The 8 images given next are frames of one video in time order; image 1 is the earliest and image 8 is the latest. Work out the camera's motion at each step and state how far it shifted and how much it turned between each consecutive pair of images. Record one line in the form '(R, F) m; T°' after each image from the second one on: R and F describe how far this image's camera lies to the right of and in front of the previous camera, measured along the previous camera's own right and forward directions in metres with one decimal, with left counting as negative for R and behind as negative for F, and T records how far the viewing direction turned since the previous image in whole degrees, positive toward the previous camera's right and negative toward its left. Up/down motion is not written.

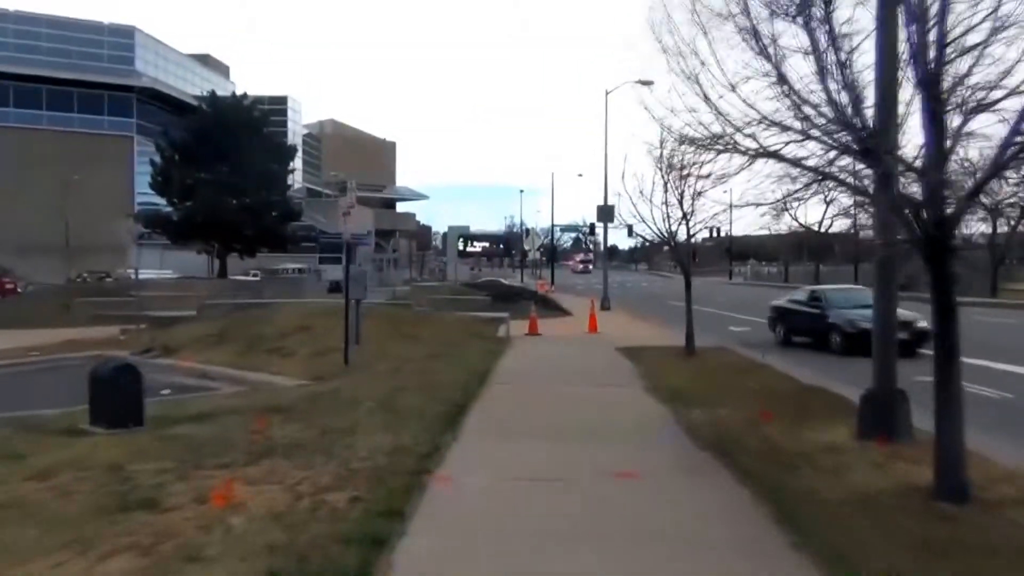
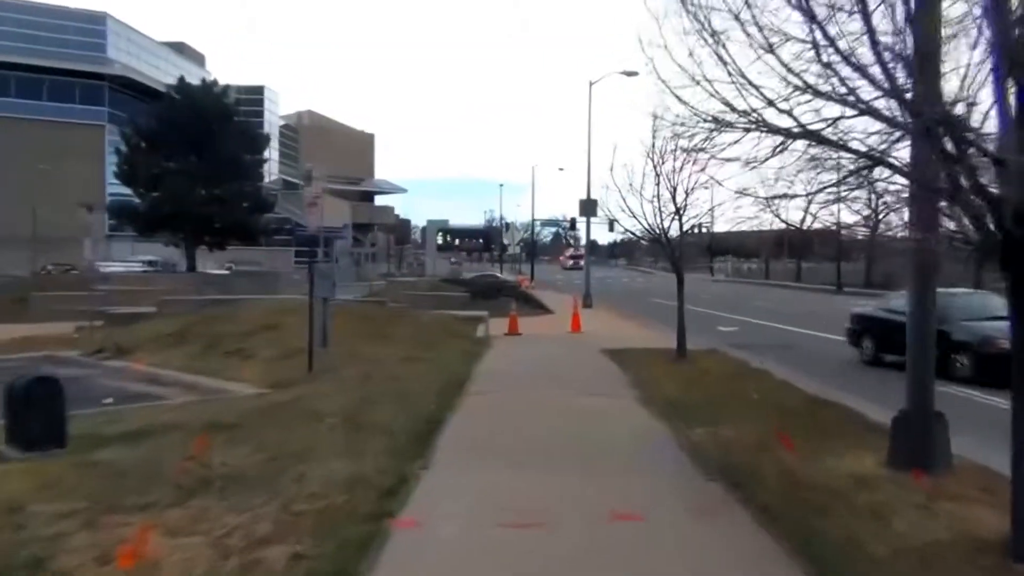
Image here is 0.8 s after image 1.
(0.0, +1.4) m; +1°
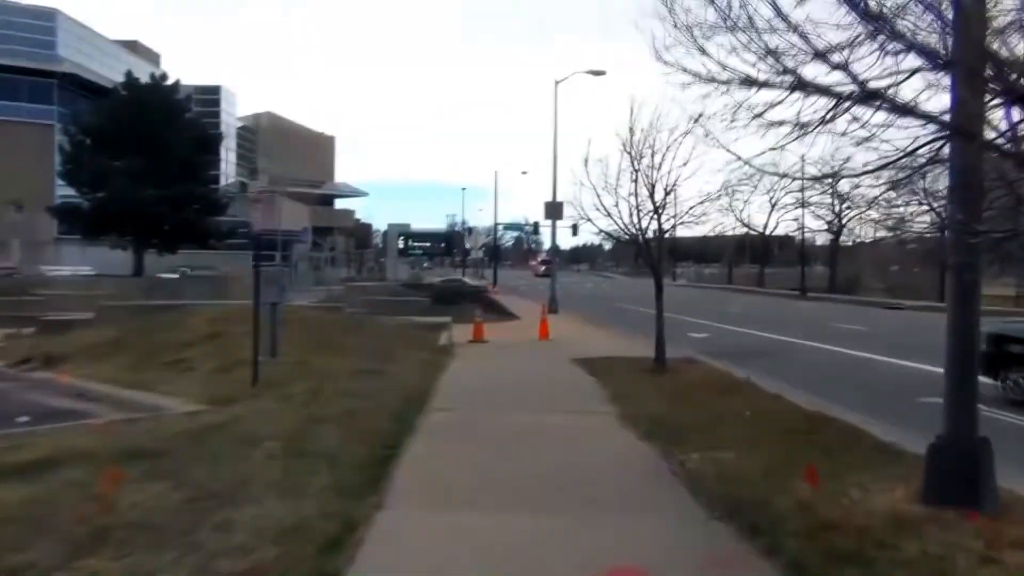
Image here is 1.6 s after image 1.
(-0.1, +1.4) m; +2°
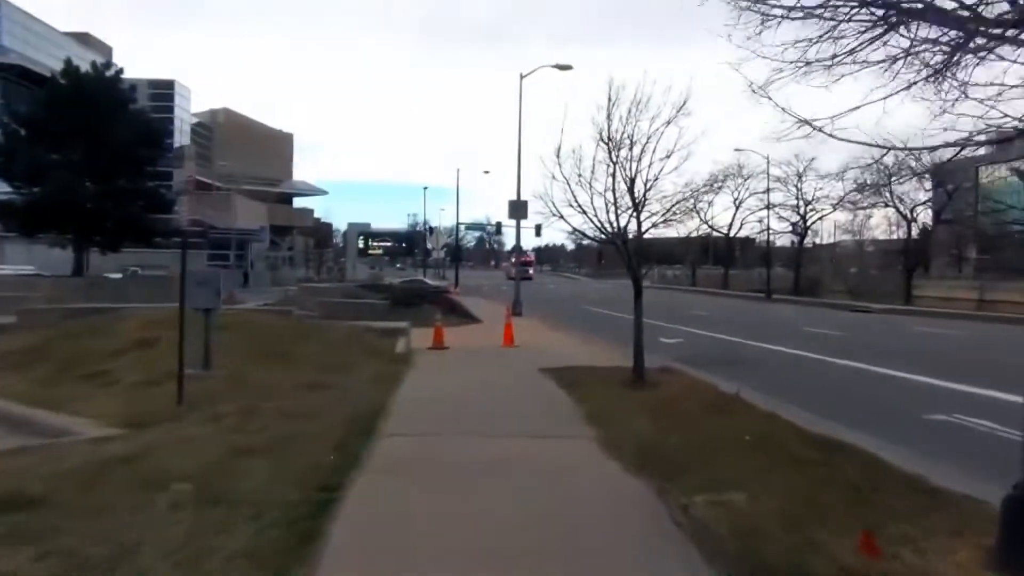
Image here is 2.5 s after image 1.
(0.0, +1.7) m; +2°
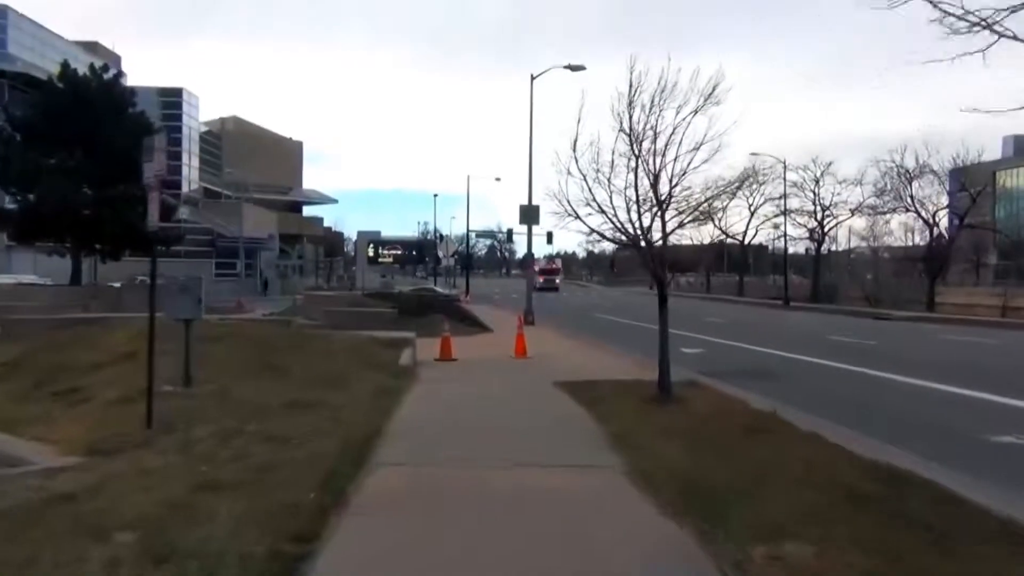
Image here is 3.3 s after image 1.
(0.0, +1.4) m; -1°
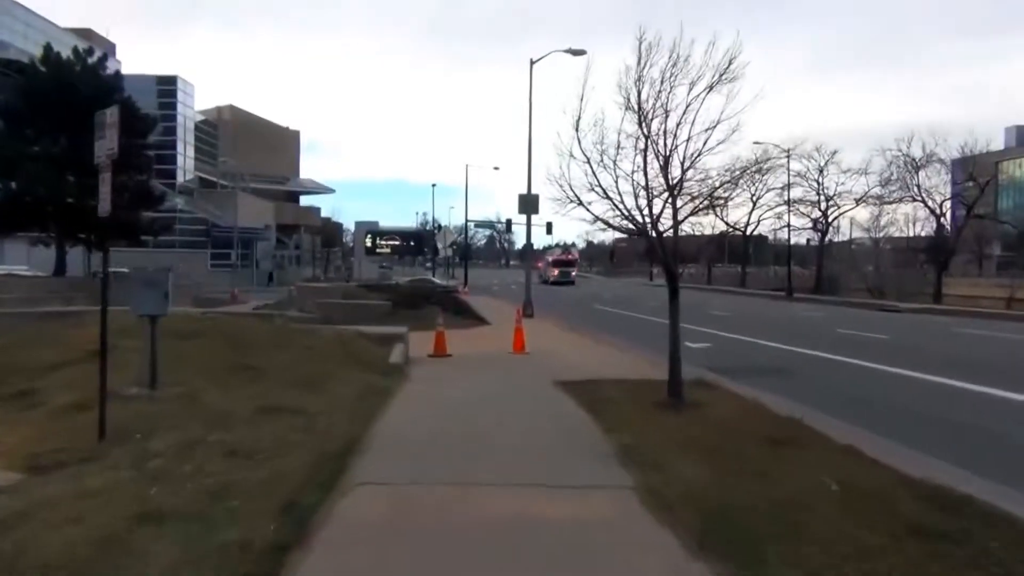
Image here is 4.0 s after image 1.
(0.0, +1.2) m; 0°
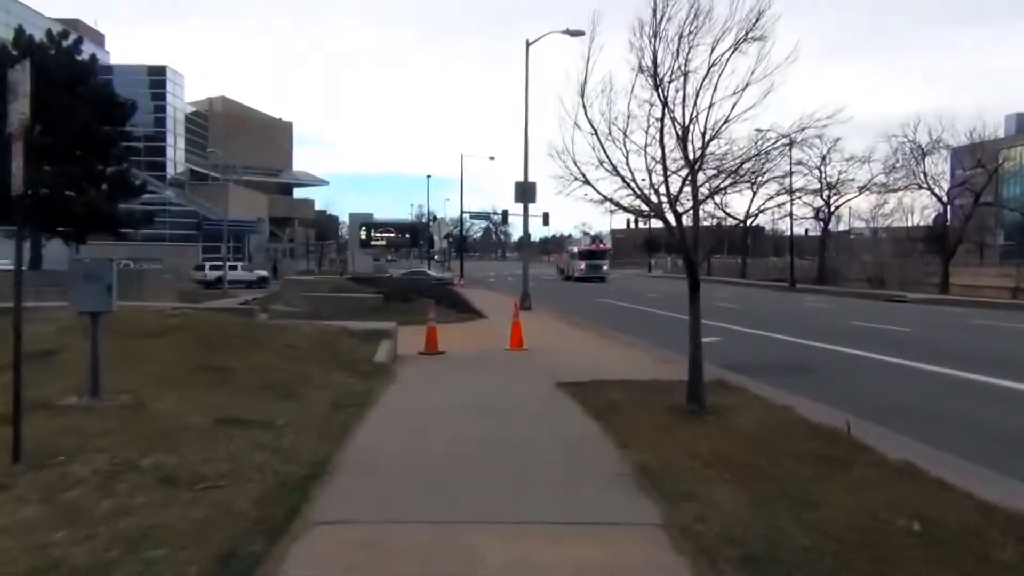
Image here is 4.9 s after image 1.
(0.0, +1.6) m; 0°
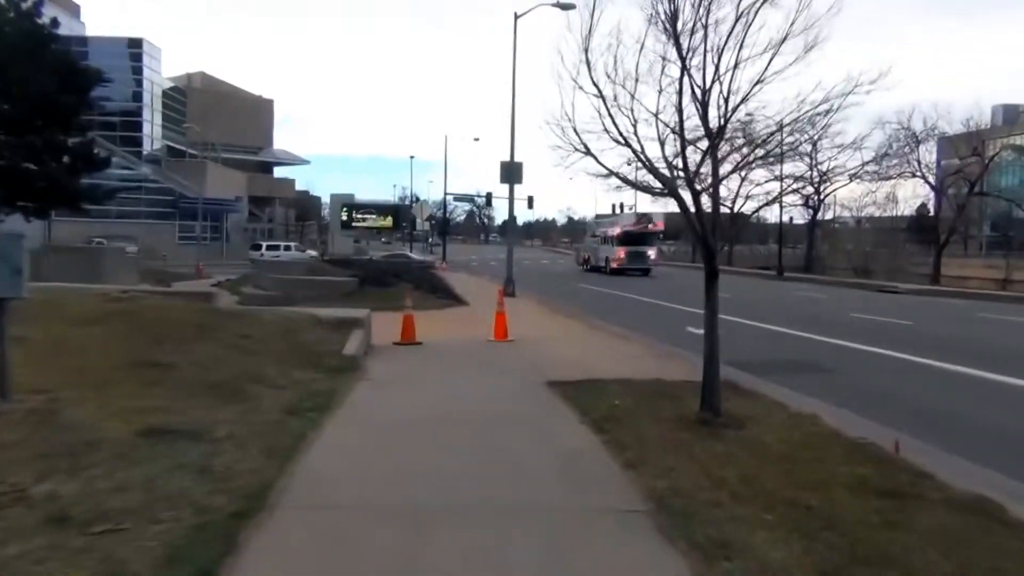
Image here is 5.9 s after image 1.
(0.0, +1.6) m; +1°
